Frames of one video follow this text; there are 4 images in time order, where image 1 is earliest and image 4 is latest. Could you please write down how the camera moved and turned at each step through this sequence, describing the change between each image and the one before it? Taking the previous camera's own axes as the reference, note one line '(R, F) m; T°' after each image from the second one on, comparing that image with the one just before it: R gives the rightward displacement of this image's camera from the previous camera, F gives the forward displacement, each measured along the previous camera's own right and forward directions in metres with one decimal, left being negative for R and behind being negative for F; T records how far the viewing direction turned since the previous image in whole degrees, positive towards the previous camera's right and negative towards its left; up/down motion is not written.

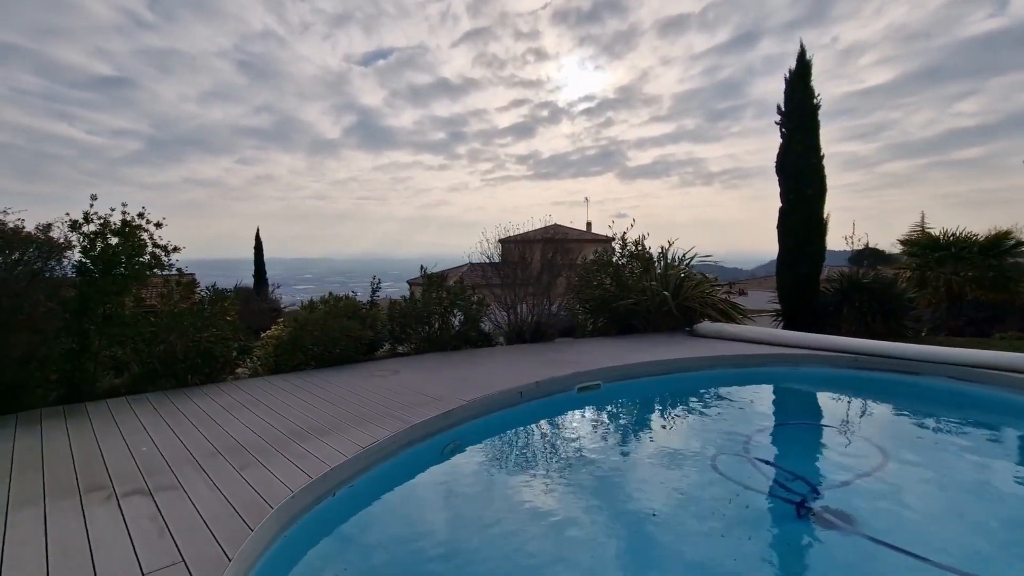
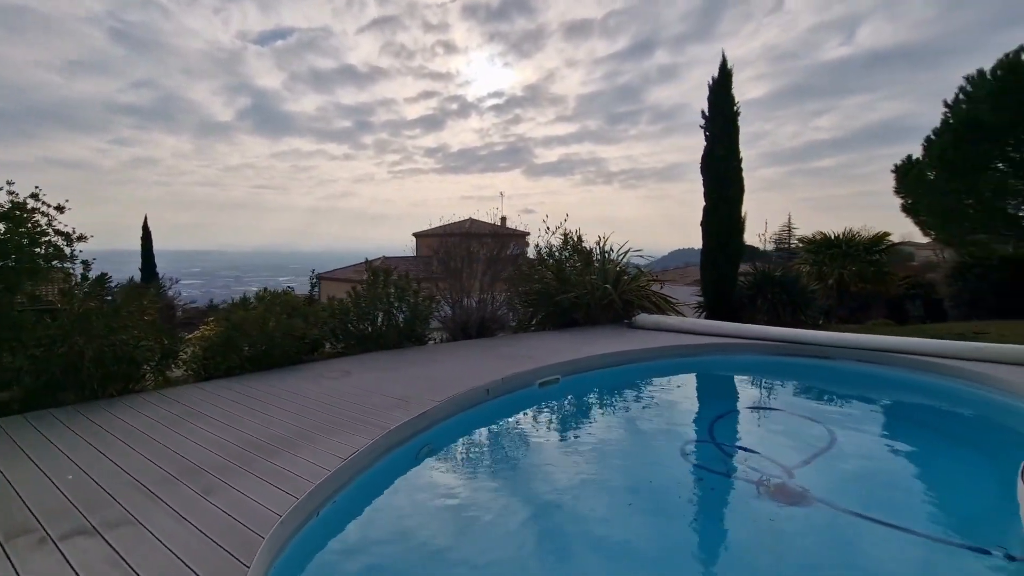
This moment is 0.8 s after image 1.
(-0.5, +0.2) m; +10°
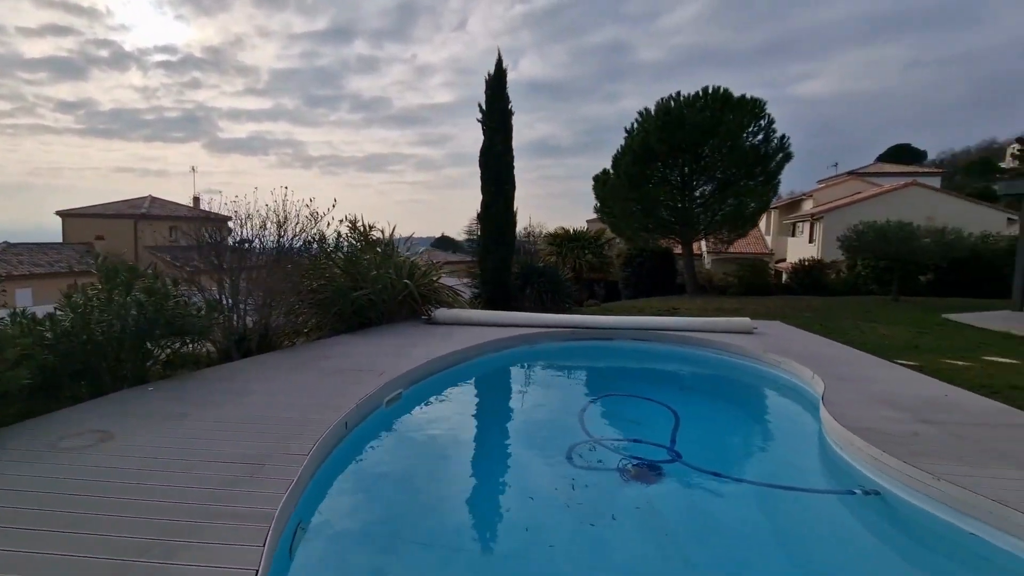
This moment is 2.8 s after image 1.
(-1.1, +0.9) m; +31°
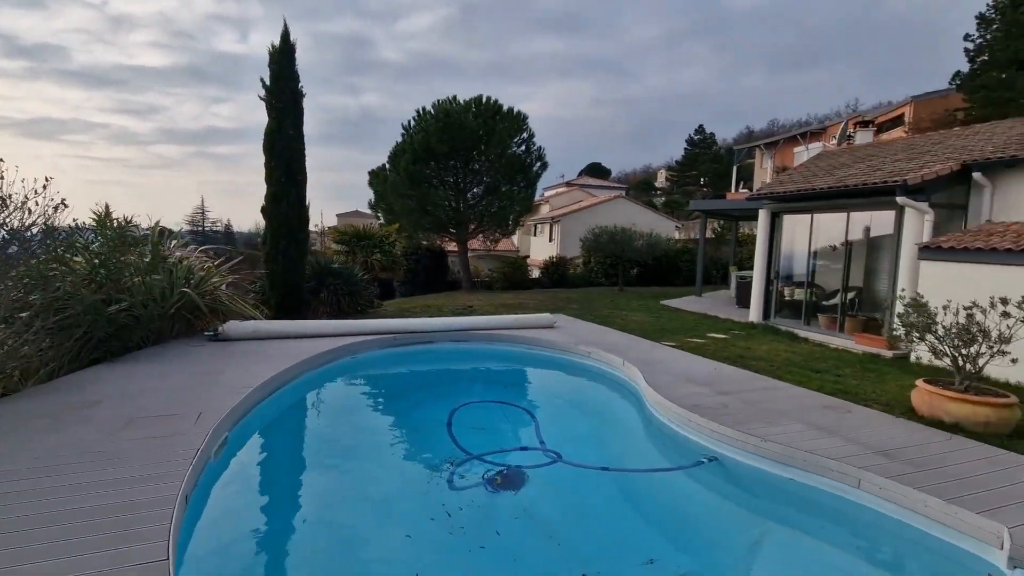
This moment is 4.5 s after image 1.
(-0.9, +0.5) m; +27°
